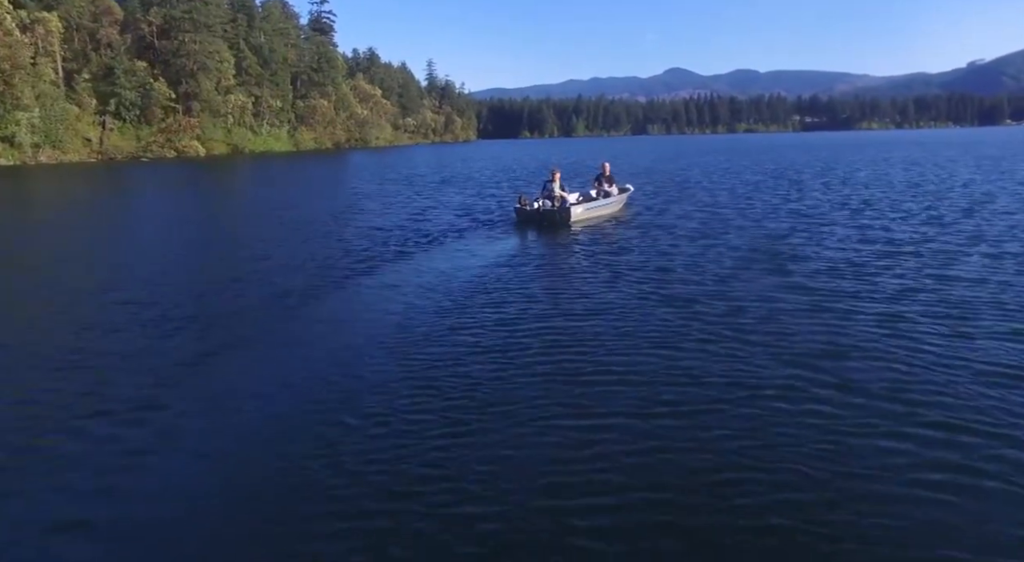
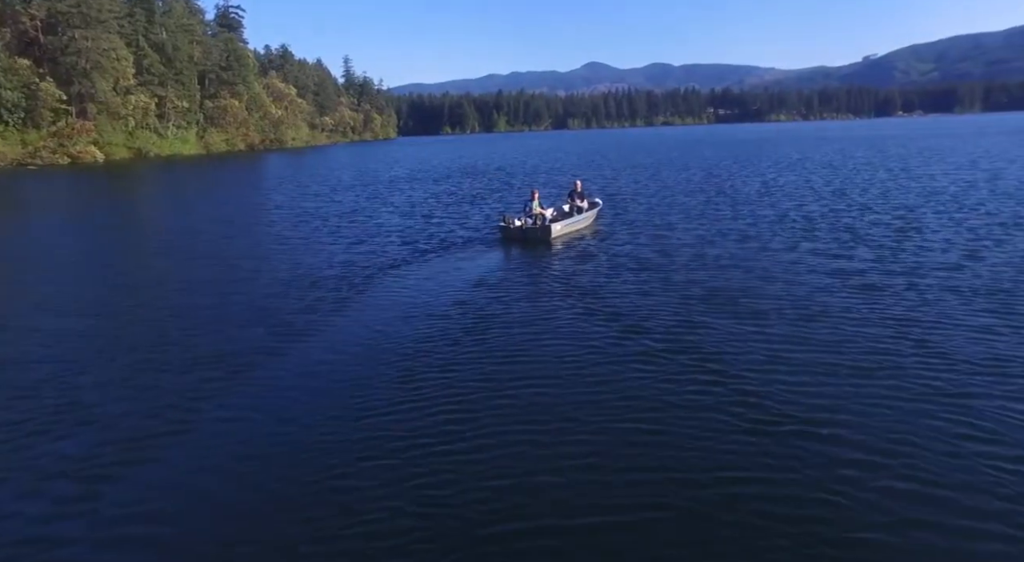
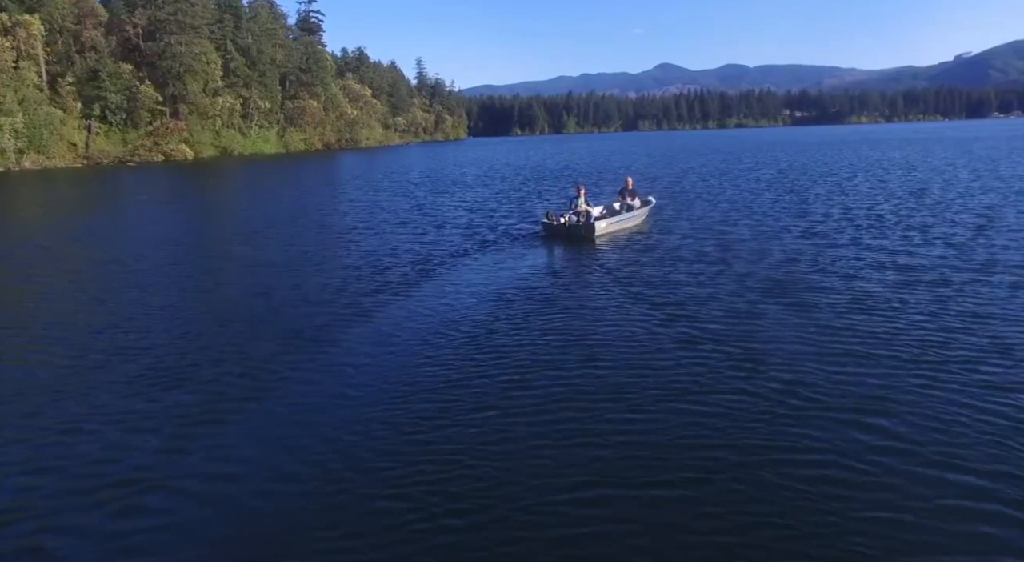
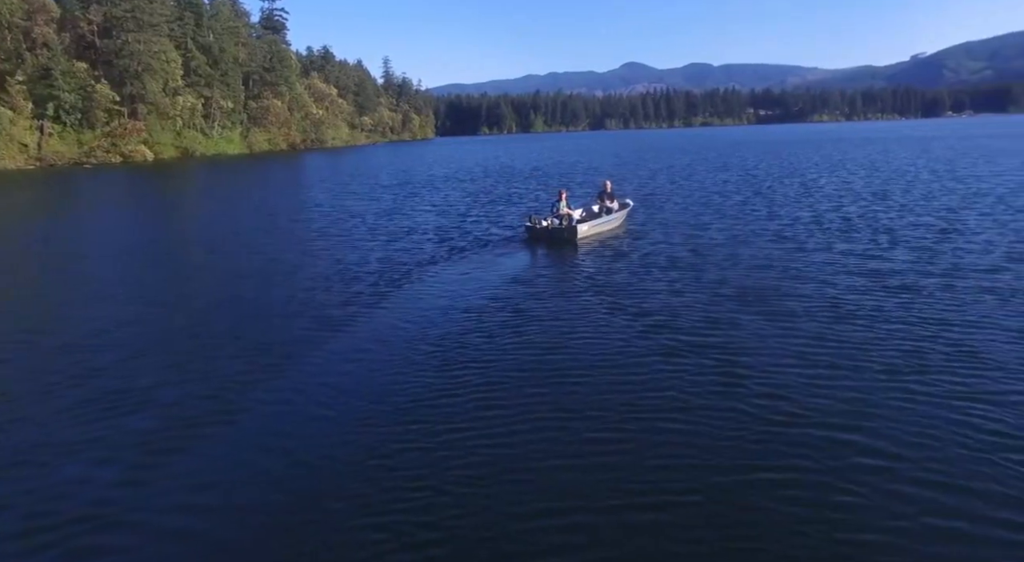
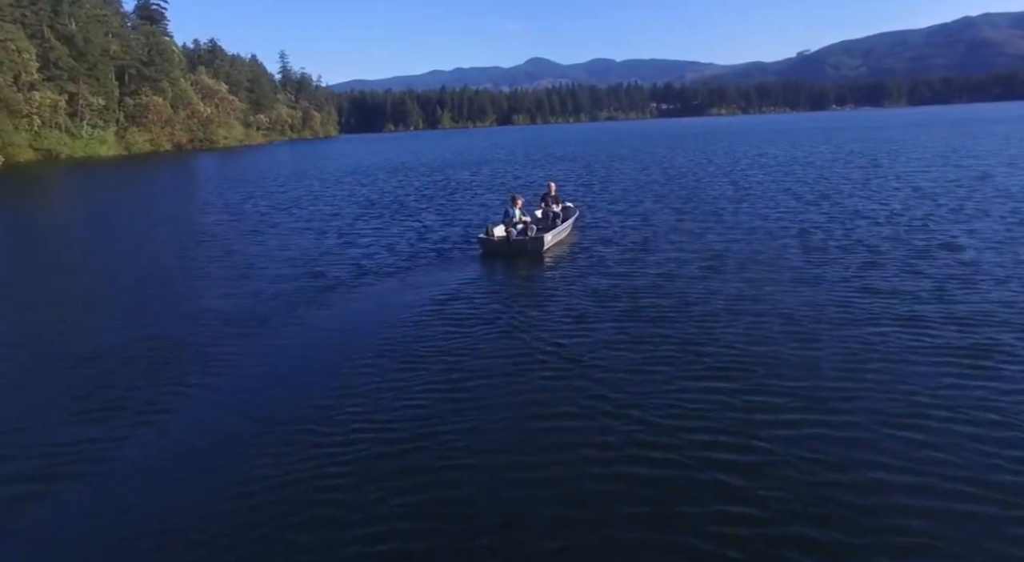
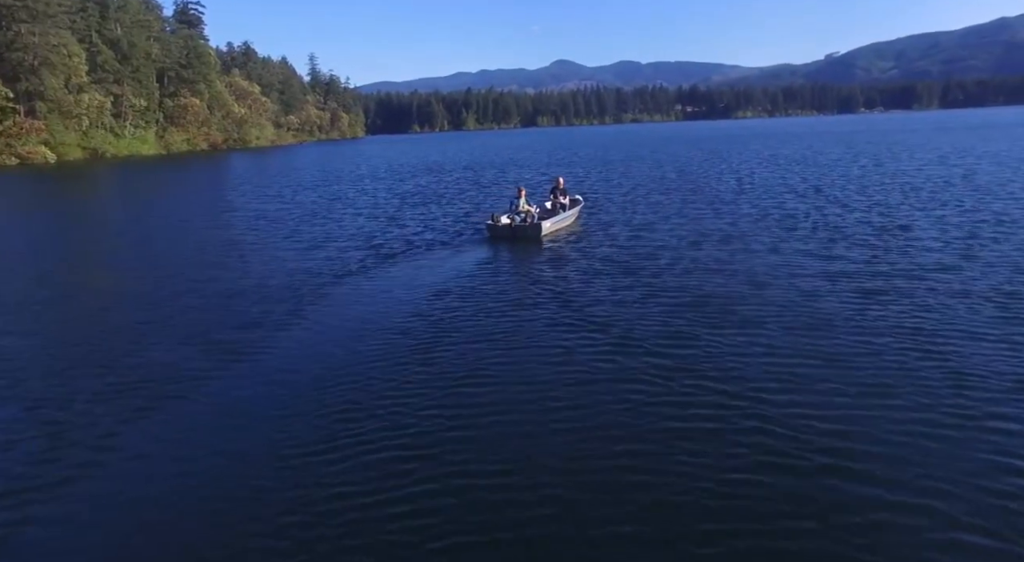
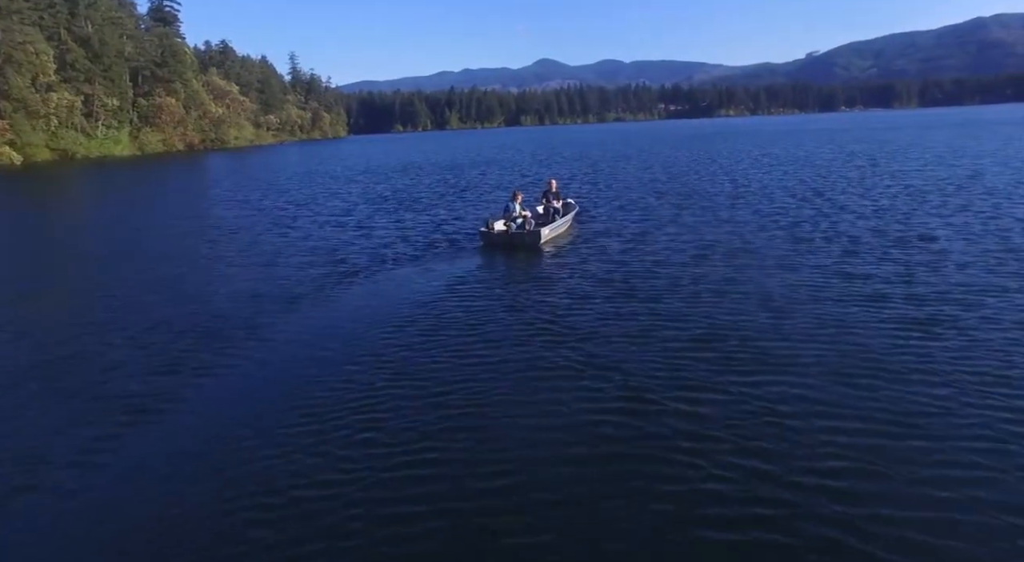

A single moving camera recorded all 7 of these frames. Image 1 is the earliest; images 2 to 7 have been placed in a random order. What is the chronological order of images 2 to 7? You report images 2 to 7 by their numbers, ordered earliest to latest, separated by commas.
3, 4, 2, 6, 7, 5
